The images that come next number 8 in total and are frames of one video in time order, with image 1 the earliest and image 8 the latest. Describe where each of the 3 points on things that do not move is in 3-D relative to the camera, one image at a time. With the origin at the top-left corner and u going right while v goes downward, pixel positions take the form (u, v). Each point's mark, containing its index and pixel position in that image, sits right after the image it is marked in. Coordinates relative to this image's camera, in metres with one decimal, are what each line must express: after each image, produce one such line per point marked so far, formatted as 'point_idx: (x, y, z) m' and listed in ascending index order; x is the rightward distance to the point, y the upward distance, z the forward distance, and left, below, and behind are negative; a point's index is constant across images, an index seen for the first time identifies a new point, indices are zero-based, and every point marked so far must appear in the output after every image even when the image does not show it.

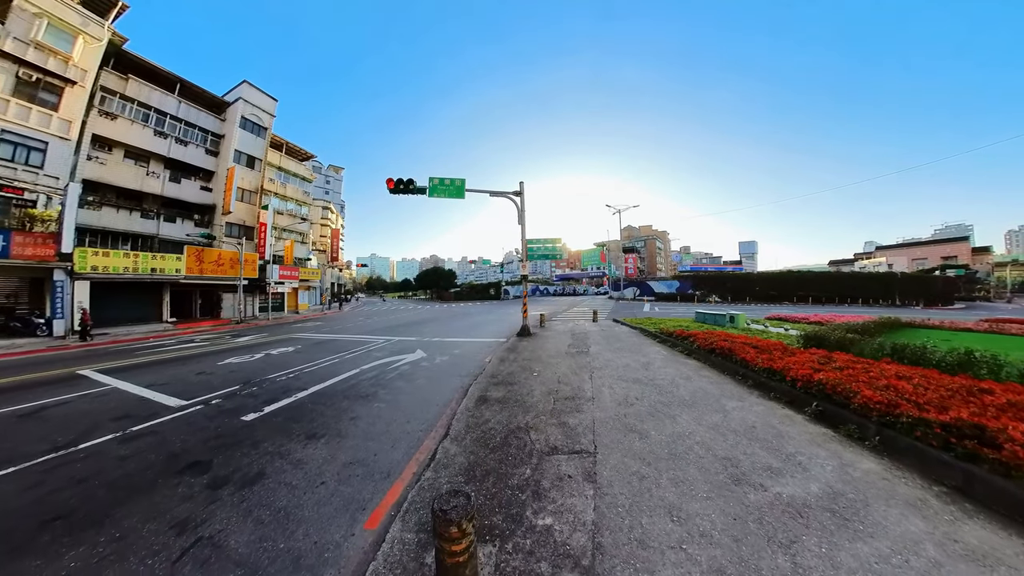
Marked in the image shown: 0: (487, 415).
0: (-0.3, -1.6, +4.4) m
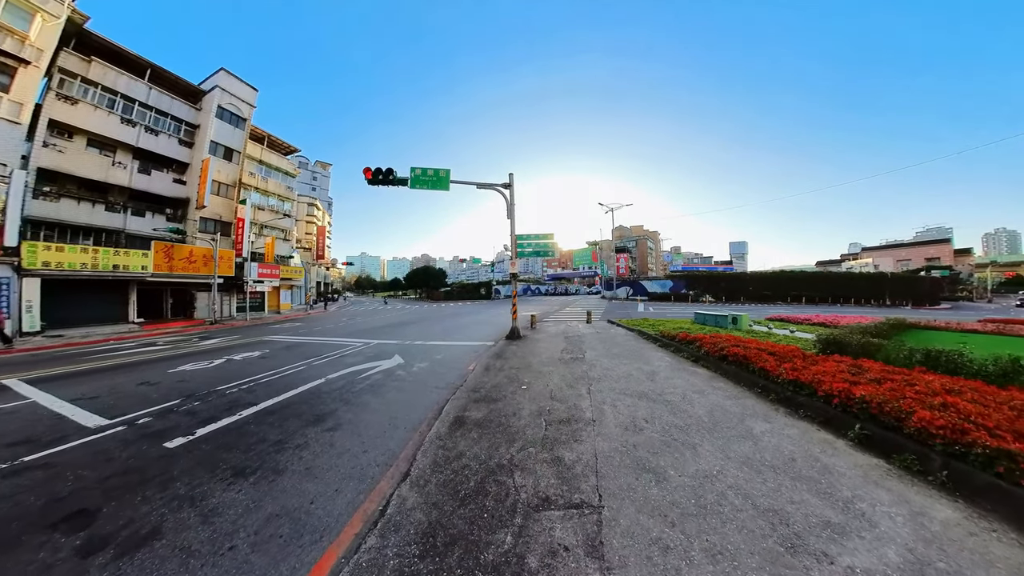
0: (-0.5, -1.5, +3.5) m
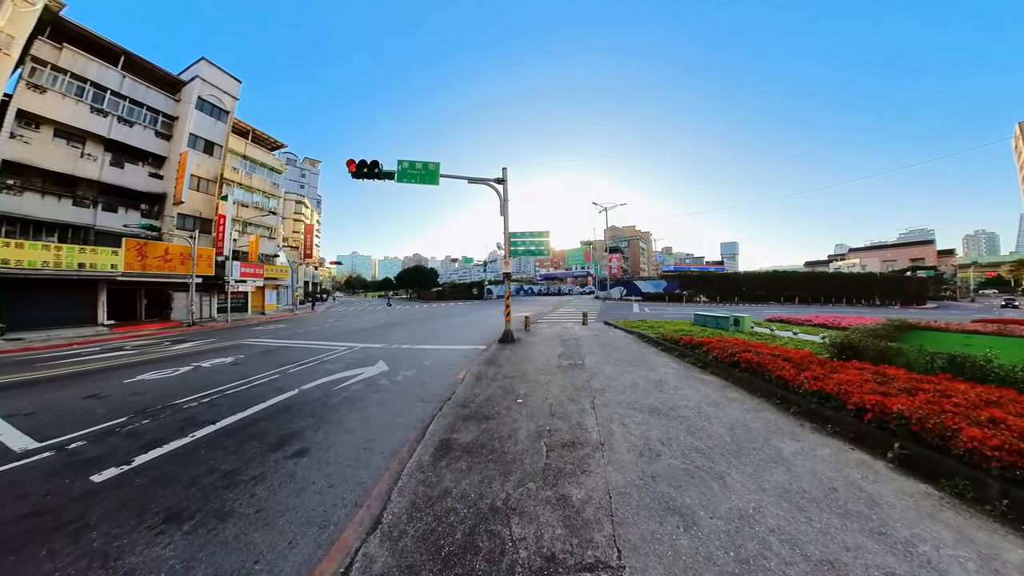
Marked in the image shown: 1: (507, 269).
0: (-0.5, -1.6, +2.9) m
1: (-0.1, +0.6, +10.5) m
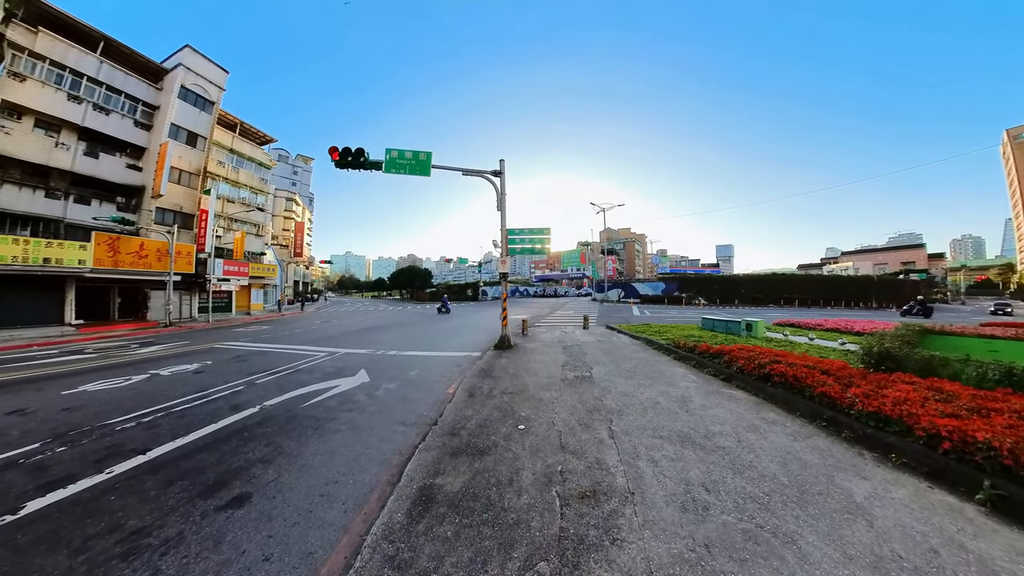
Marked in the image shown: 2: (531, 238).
0: (-0.5, -1.6, +2.1) m
1: (-0.2, +0.5, +9.7) m
2: (+0.6, +1.5, +10.3) m
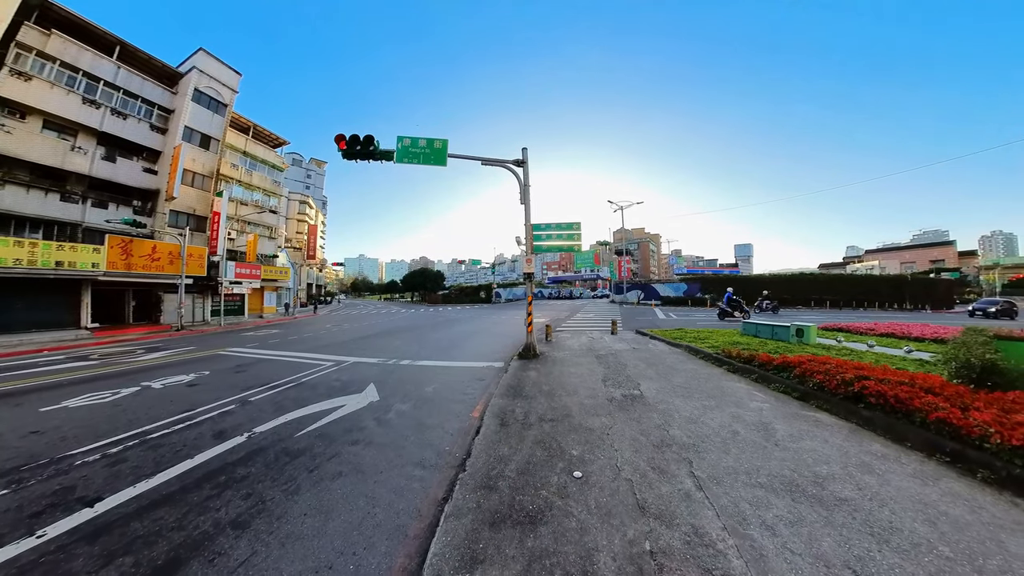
0: (-0.2, -1.6, +1.2) m
1: (+0.4, +0.5, +8.9) m
2: (+1.2, +1.5, +9.4) m
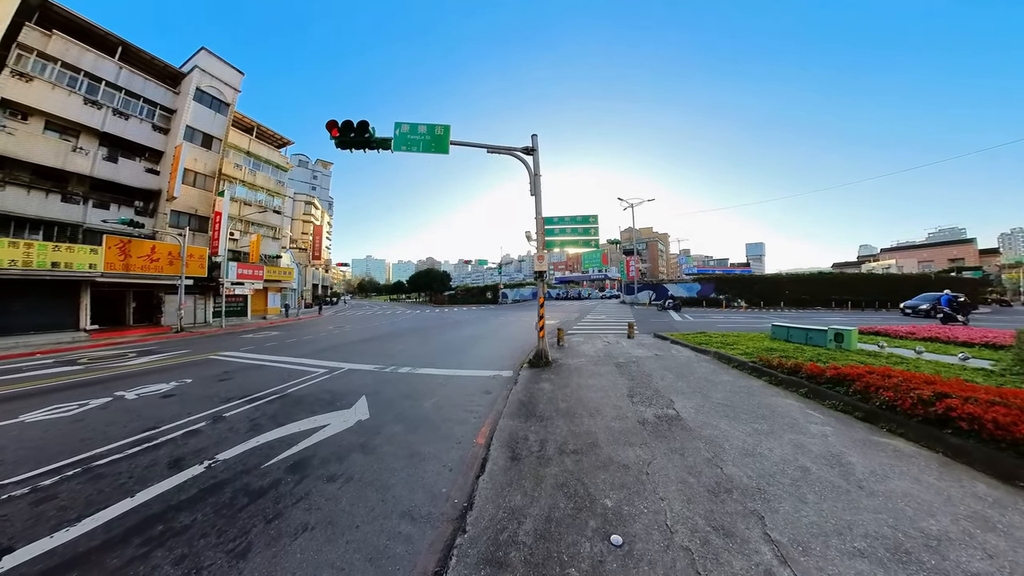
0: (-0.1, -1.6, +0.5) m
1: (+0.6, +0.5, +8.1) m
2: (+1.4, +1.4, +8.6) m
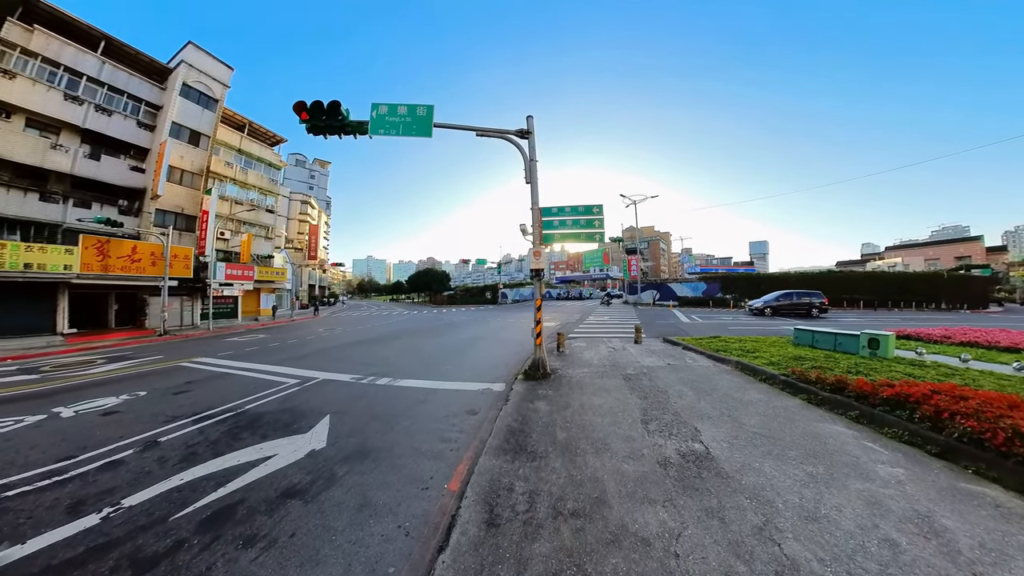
0: (-0.2, -1.6, -0.3) m
1: (+0.5, +0.5, +7.3) m
2: (+1.3, +1.4, +7.8) m
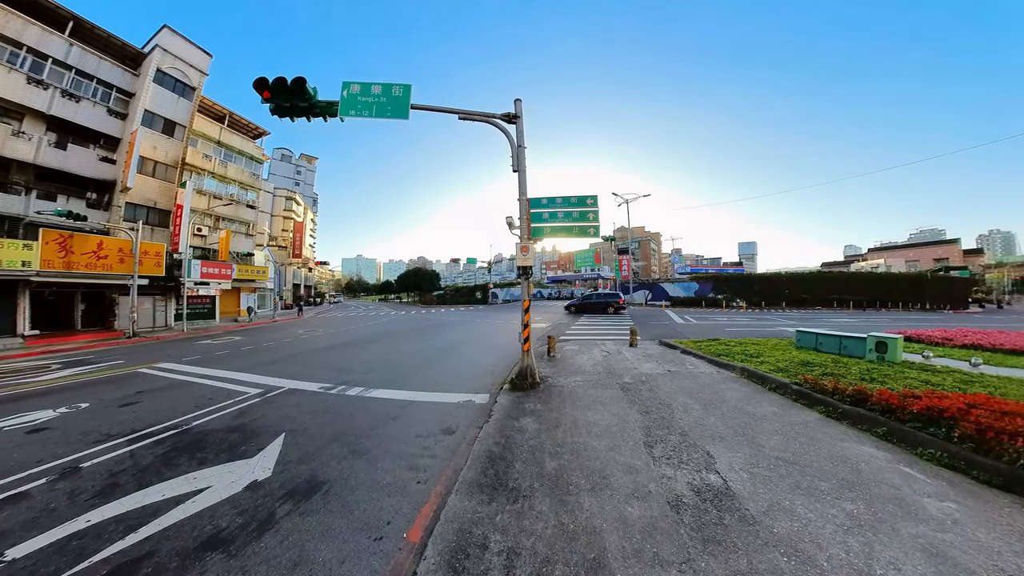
0: (-0.3, -1.6, -0.9) m
1: (+0.2, +0.5, +6.7) m
2: (+1.0, +1.4, +7.2) m
